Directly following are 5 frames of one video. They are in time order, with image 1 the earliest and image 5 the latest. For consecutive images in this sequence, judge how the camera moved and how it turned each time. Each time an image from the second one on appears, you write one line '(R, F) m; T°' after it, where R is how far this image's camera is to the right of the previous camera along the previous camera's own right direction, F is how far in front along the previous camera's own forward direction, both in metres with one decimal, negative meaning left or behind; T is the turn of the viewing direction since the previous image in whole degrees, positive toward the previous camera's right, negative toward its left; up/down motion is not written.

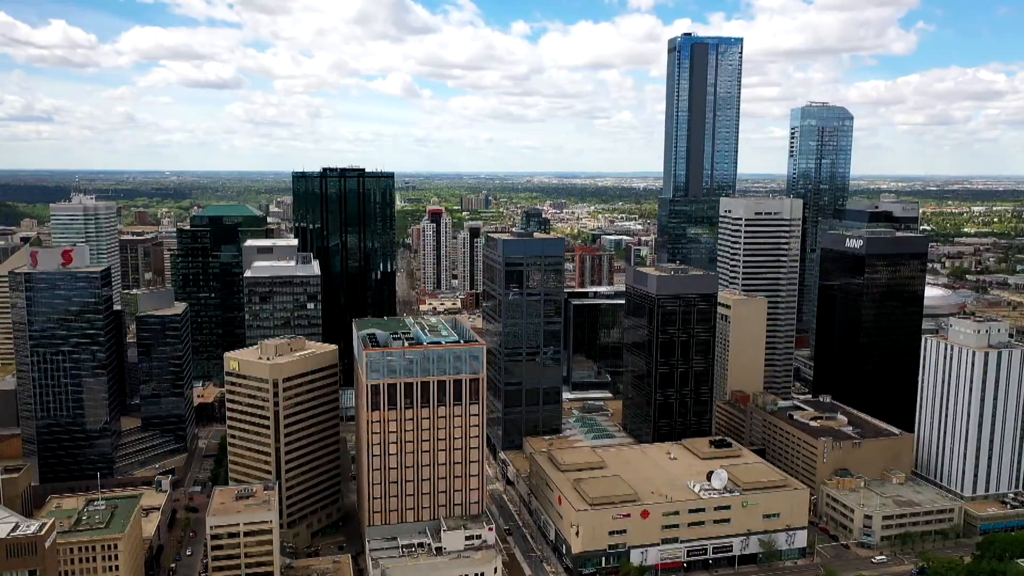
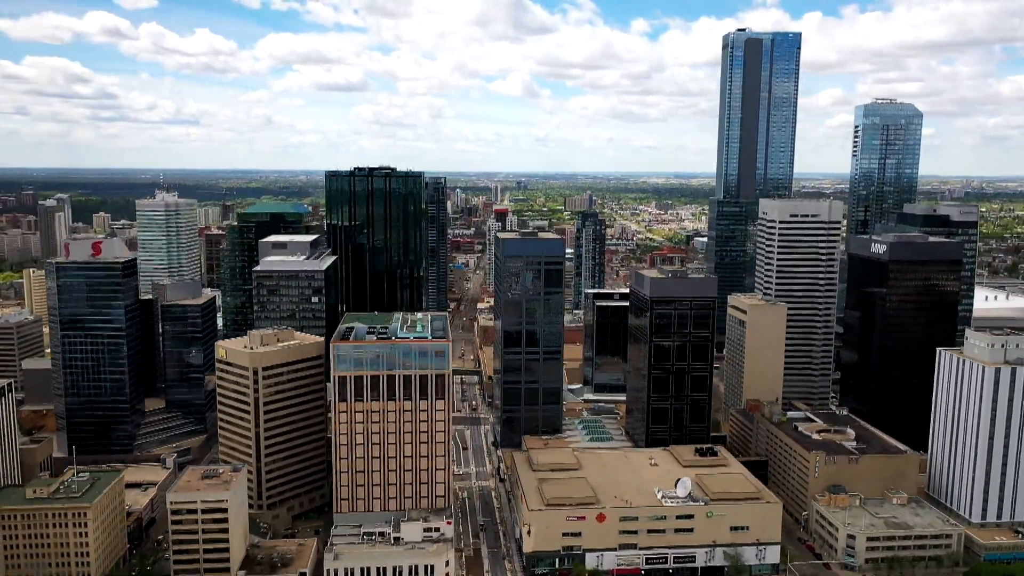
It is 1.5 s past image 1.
(+16.5, +0.4) m; -8°
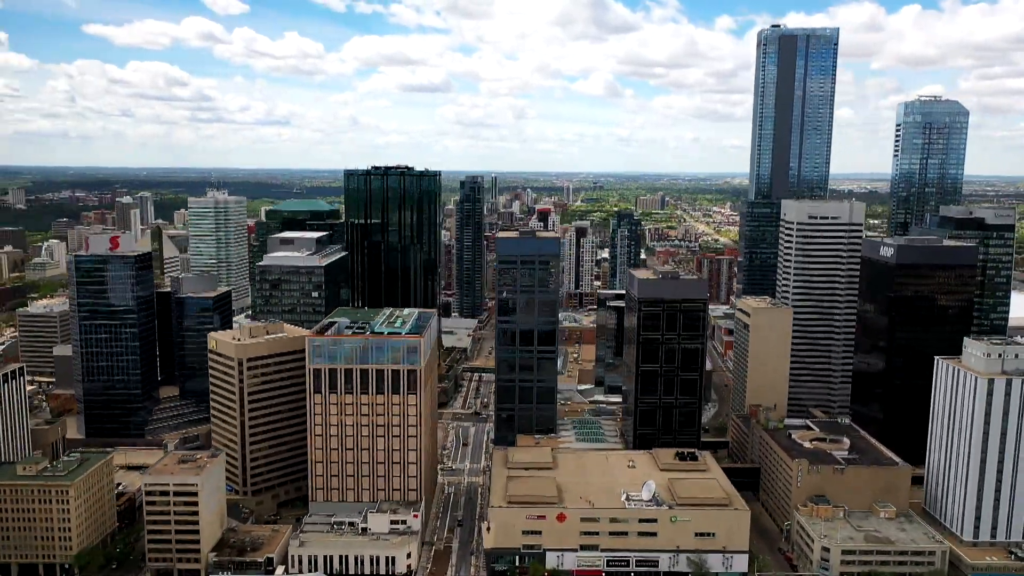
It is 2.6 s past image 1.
(+12.1, +0.1) m; -6°
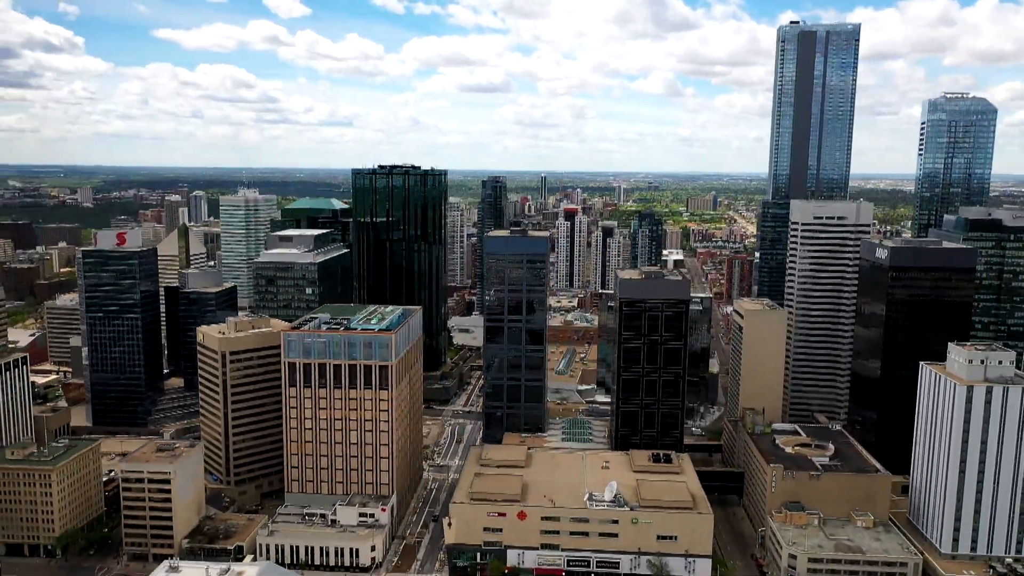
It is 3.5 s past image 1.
(+9.9, 0.0) m; -4°
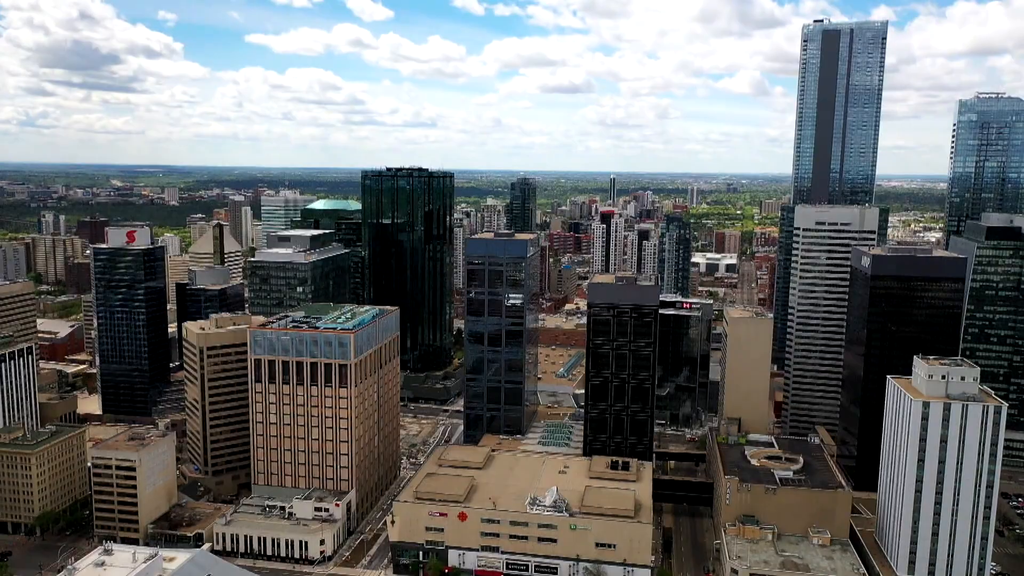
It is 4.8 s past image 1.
(+14.3, +0.2) m; -6°
